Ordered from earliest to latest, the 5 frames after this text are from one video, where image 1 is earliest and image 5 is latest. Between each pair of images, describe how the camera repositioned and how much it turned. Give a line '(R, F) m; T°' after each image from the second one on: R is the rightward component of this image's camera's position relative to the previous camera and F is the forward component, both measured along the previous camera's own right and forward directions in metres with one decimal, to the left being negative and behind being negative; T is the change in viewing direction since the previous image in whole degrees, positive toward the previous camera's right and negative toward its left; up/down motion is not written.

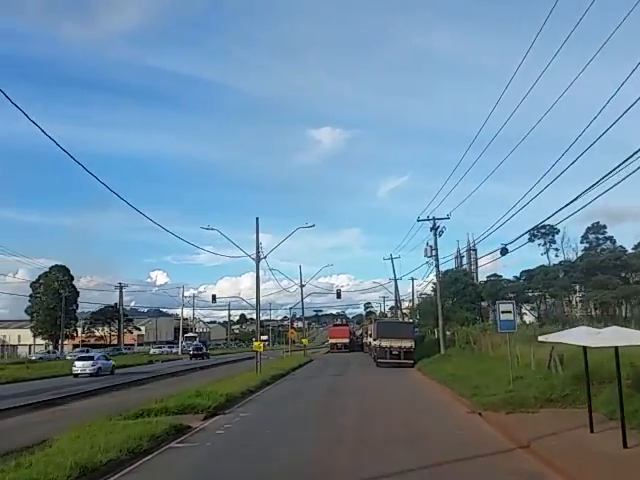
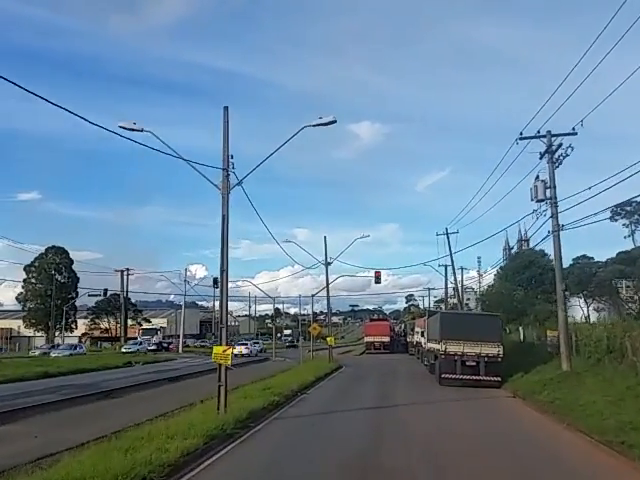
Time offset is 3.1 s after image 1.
(+0.3, +19.0) m; -2°
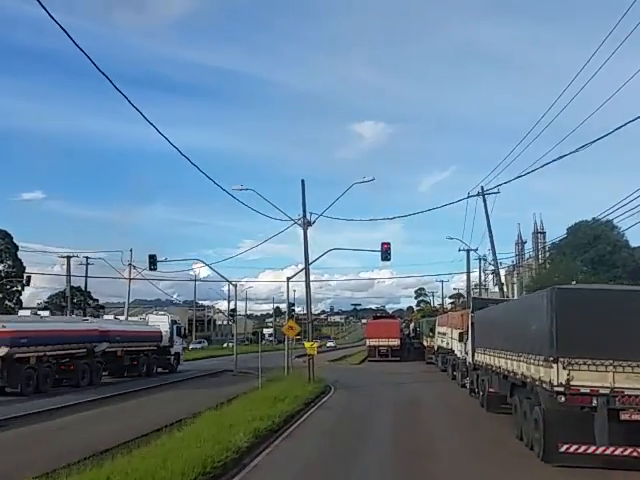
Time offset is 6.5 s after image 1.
(+1.0, +18.9) m; 0°
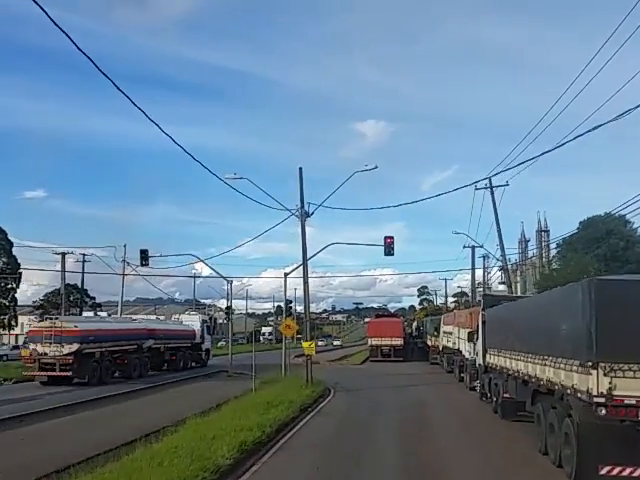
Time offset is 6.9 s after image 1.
(+0.1, +2.1) m; 0°
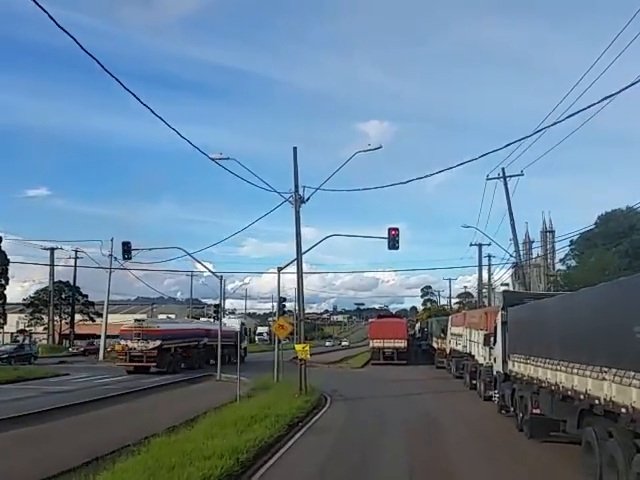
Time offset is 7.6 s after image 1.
(+0.2, +3.3) m; 0°
